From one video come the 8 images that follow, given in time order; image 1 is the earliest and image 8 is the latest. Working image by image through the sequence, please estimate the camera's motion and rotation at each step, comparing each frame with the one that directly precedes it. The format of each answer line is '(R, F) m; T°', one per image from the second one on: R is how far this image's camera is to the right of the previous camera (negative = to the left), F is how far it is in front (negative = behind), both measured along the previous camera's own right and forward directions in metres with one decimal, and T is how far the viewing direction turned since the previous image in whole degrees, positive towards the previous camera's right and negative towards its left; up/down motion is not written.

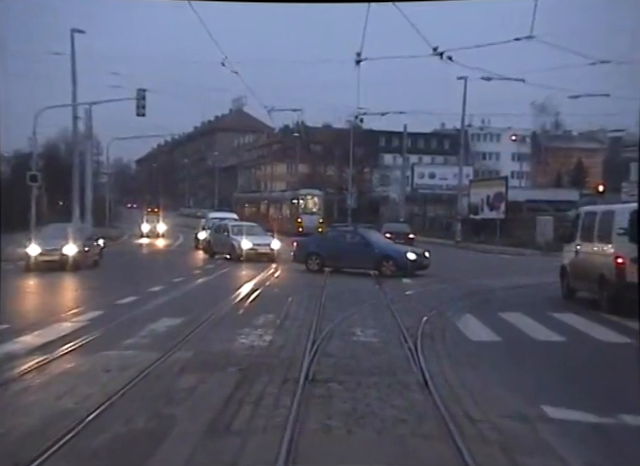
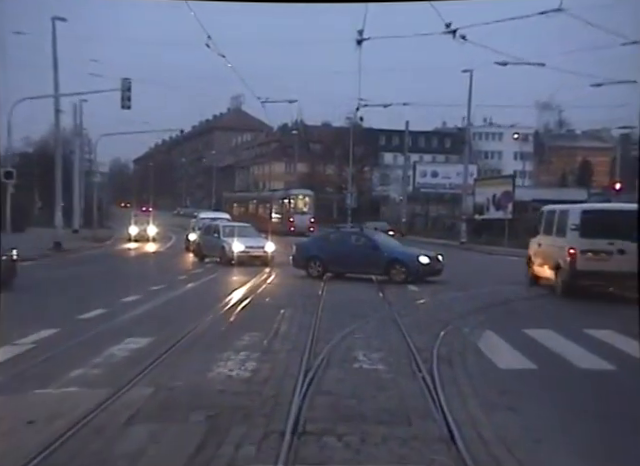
(+0.1, +1.8) m; 0°
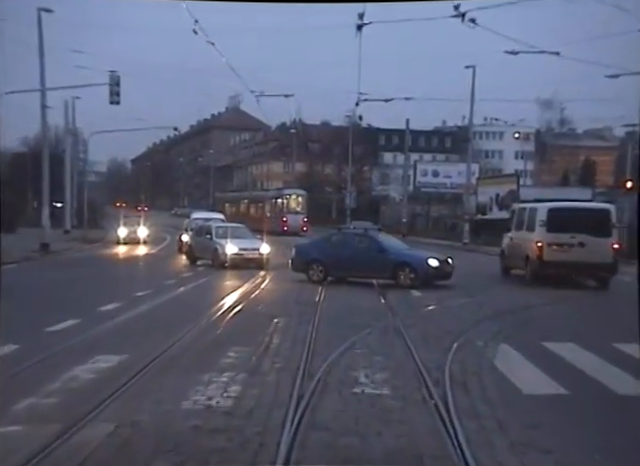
(0.0, +1.2) m; 0°
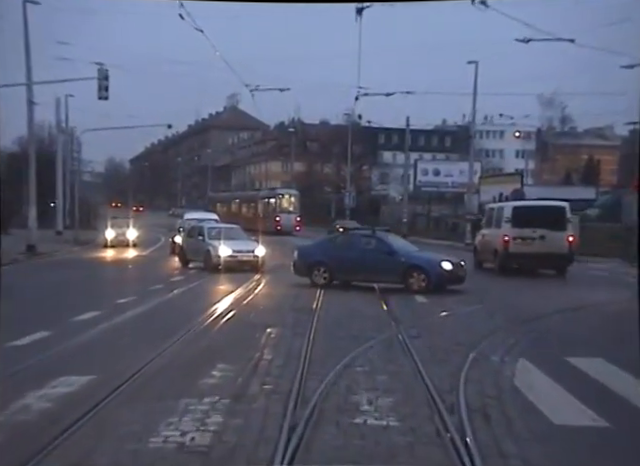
(0.0, +1.1) m; 0°
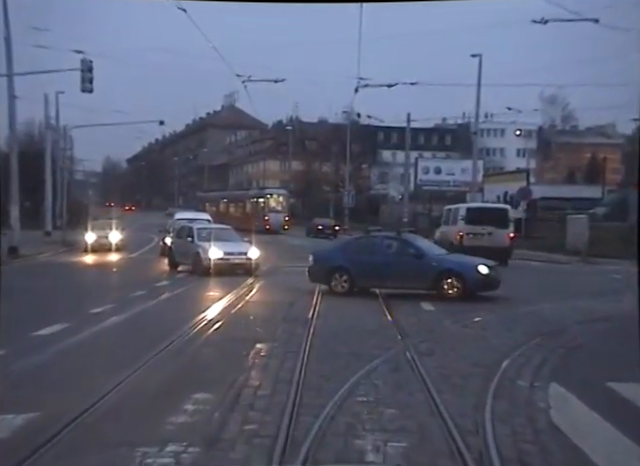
(0.0, +1.4) m; 0°
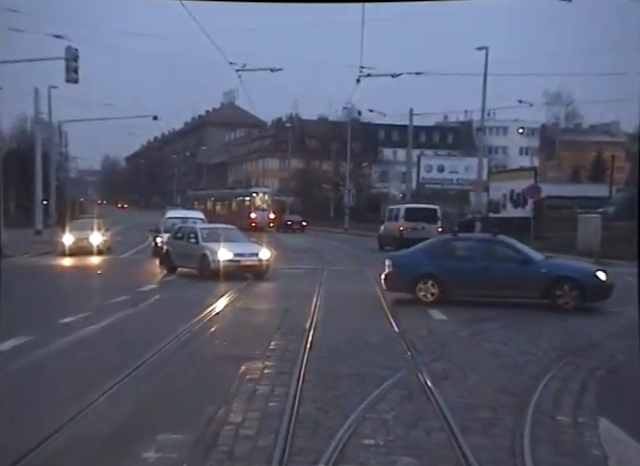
(0.0, +1.3) m; 0°
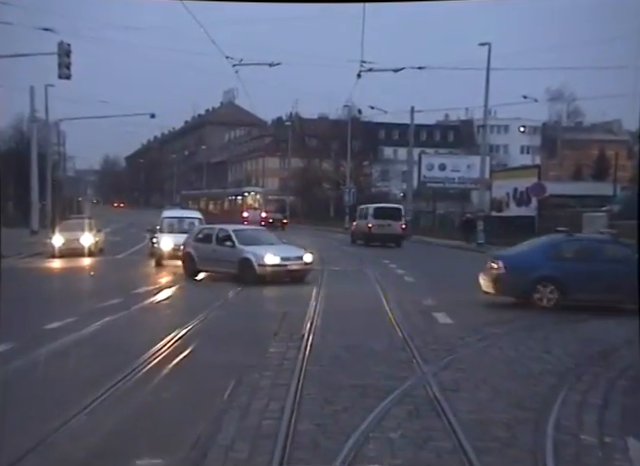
(0.0, +0.6) m; 0°
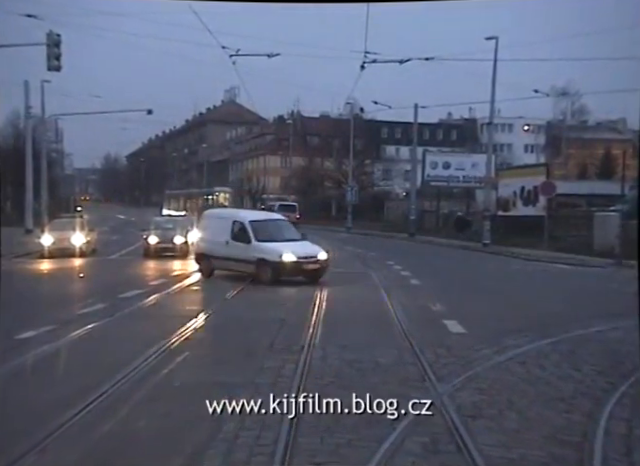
(0.0, +1.0) m; 0°
